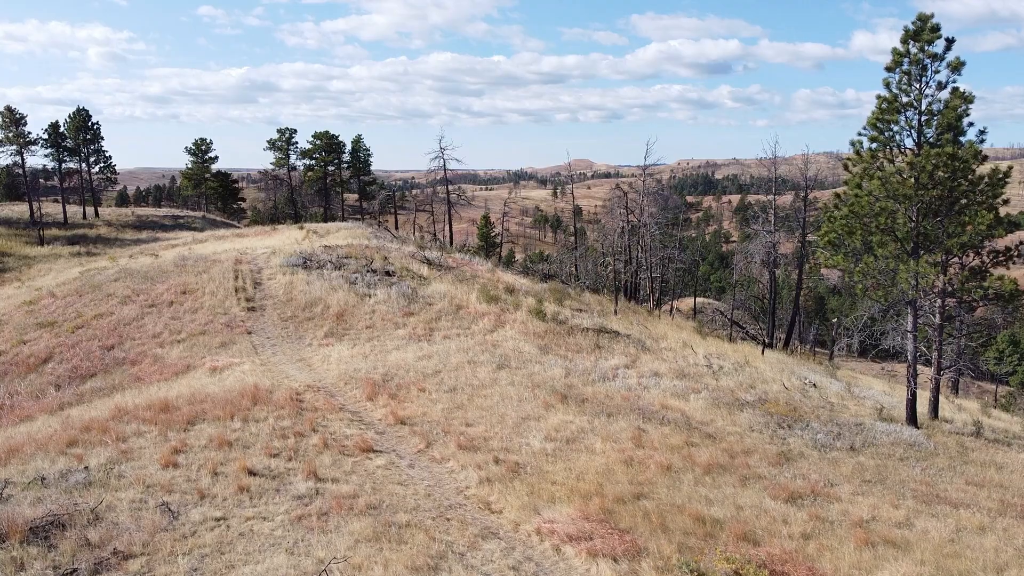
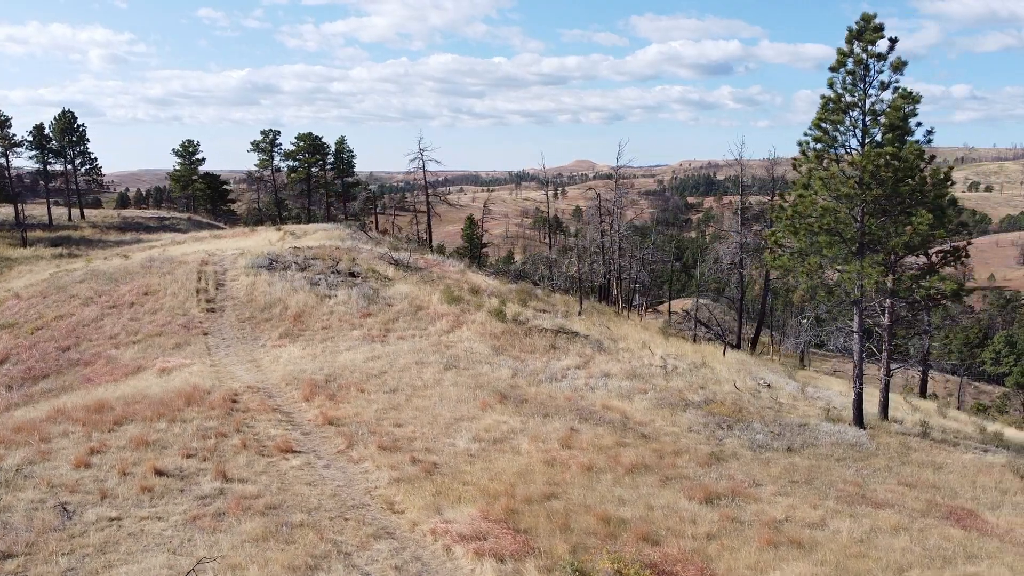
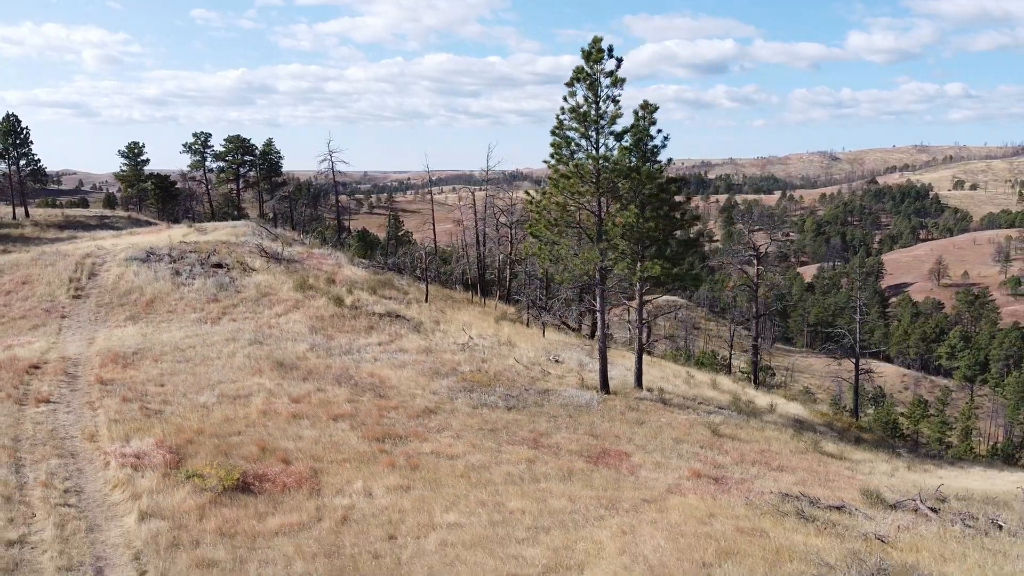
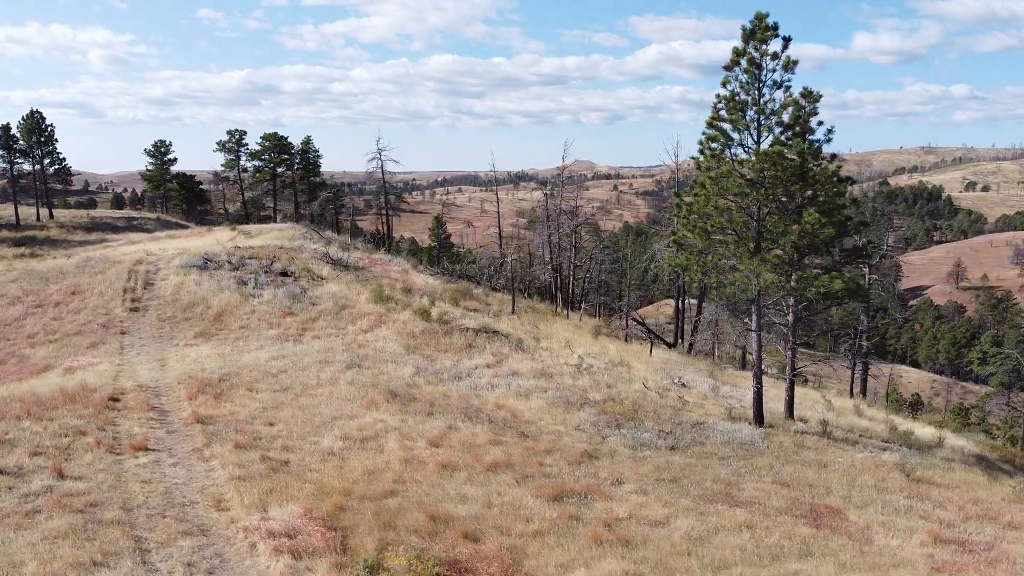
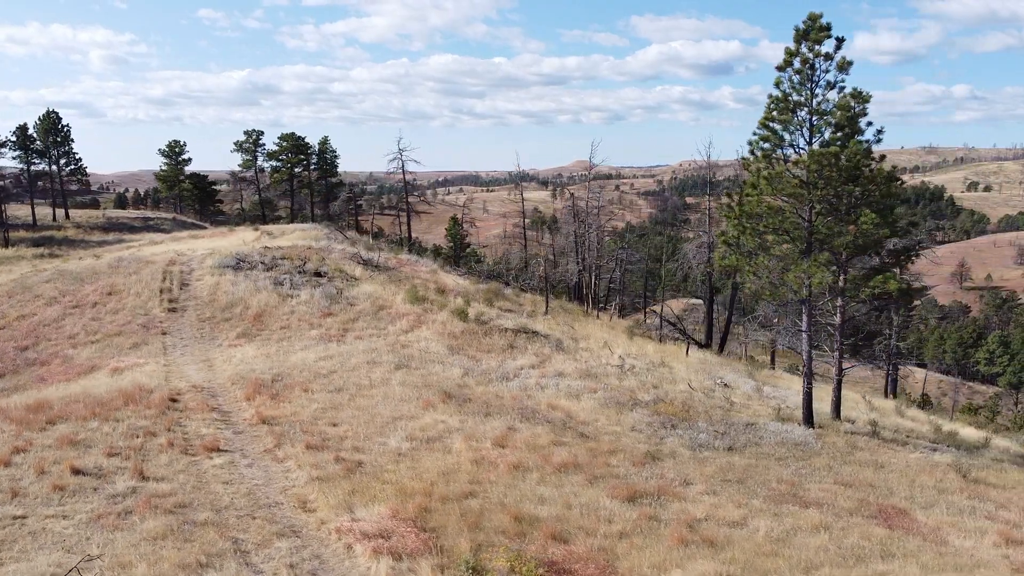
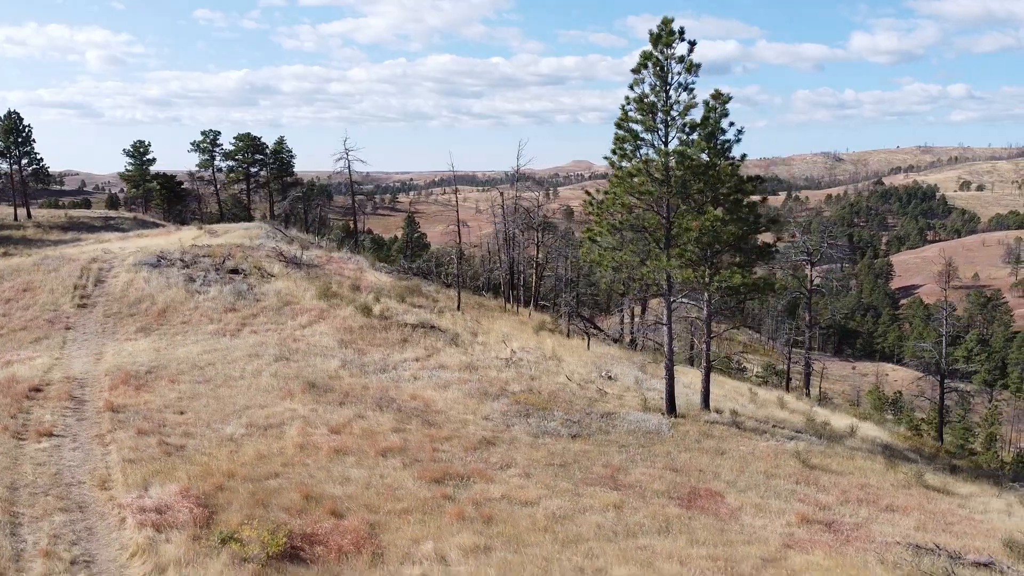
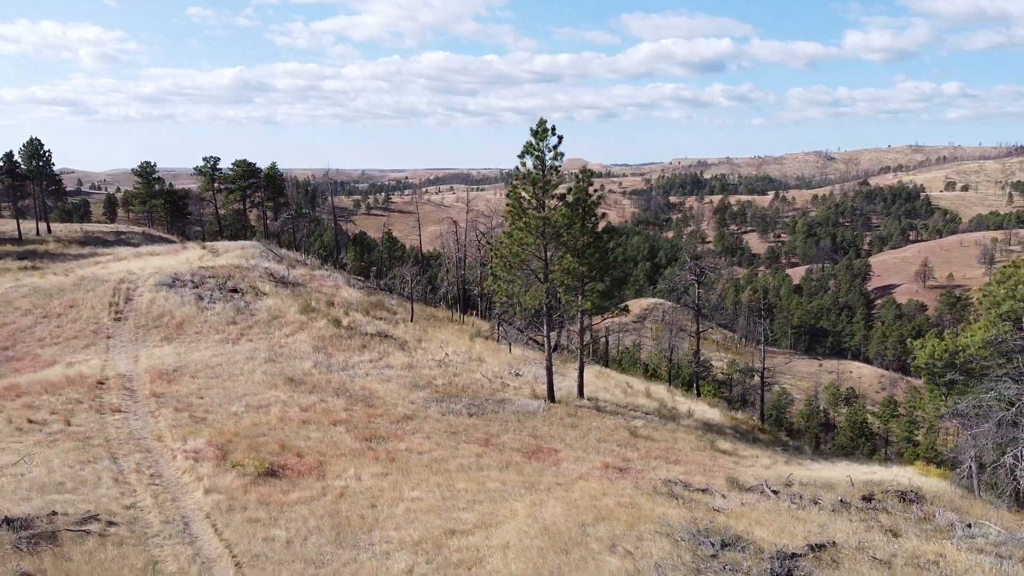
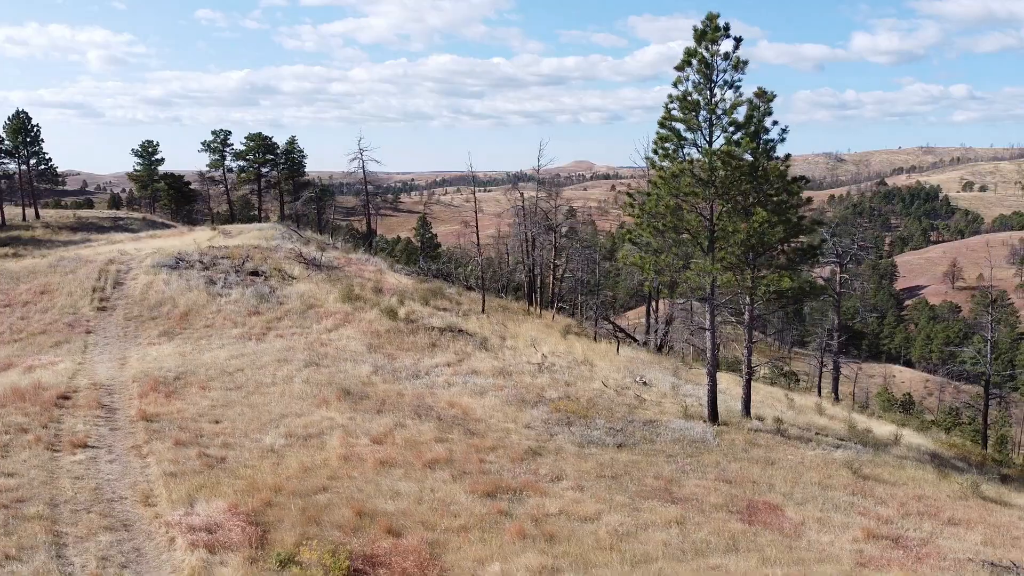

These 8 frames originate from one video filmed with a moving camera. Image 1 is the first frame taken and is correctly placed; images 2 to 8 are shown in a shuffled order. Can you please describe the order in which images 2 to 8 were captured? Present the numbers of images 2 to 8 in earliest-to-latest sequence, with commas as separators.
2, 5, 4, 8, 6, 3, 7
